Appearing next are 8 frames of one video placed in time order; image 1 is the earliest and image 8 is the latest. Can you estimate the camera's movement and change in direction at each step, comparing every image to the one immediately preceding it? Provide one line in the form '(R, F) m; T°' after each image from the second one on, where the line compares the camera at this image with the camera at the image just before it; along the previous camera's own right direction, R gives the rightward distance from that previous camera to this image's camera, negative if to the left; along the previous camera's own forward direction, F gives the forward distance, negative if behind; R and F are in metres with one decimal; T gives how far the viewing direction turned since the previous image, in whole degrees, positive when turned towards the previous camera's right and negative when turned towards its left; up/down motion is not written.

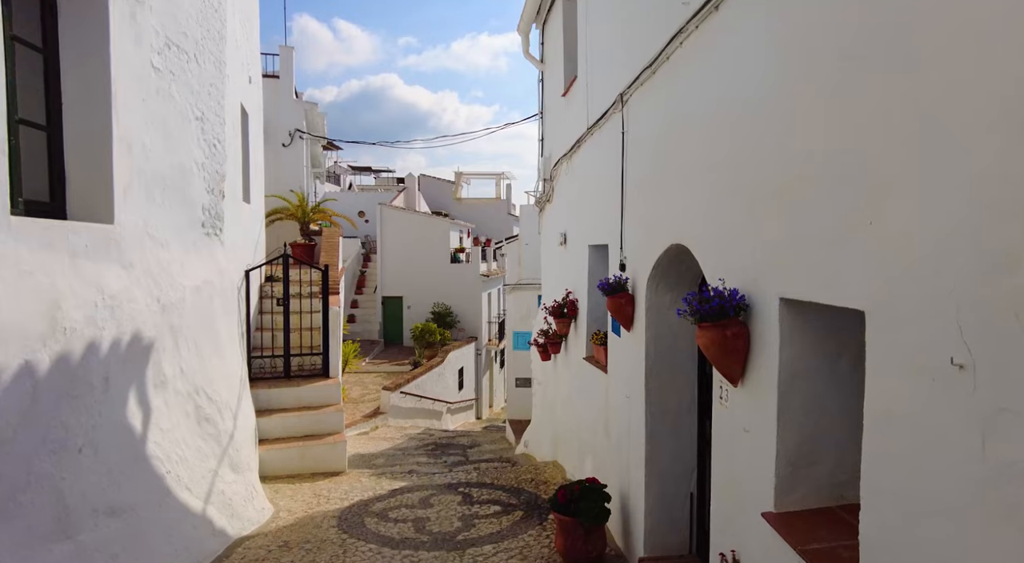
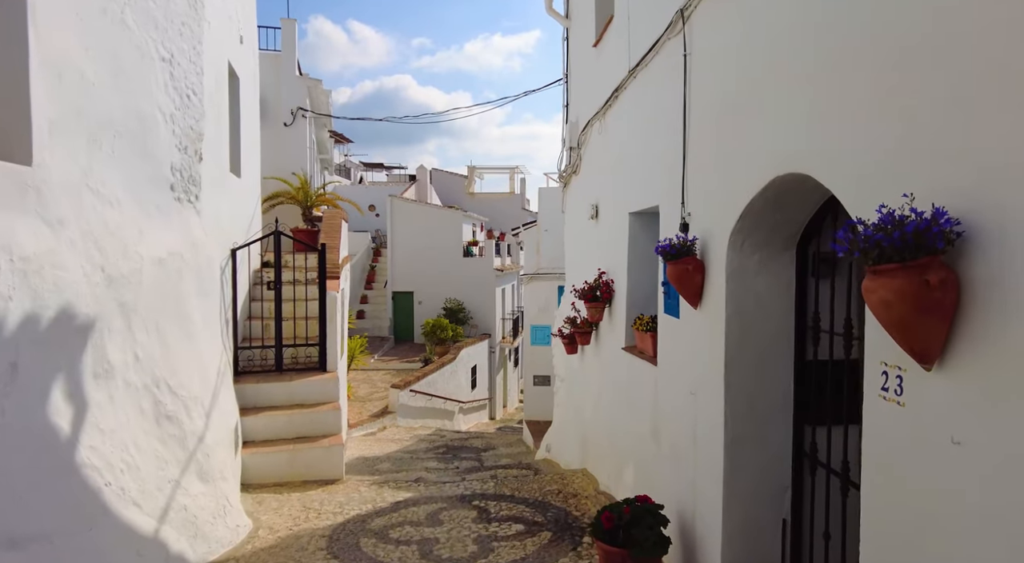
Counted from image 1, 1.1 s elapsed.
(-0.1, +0.9) m; -1°
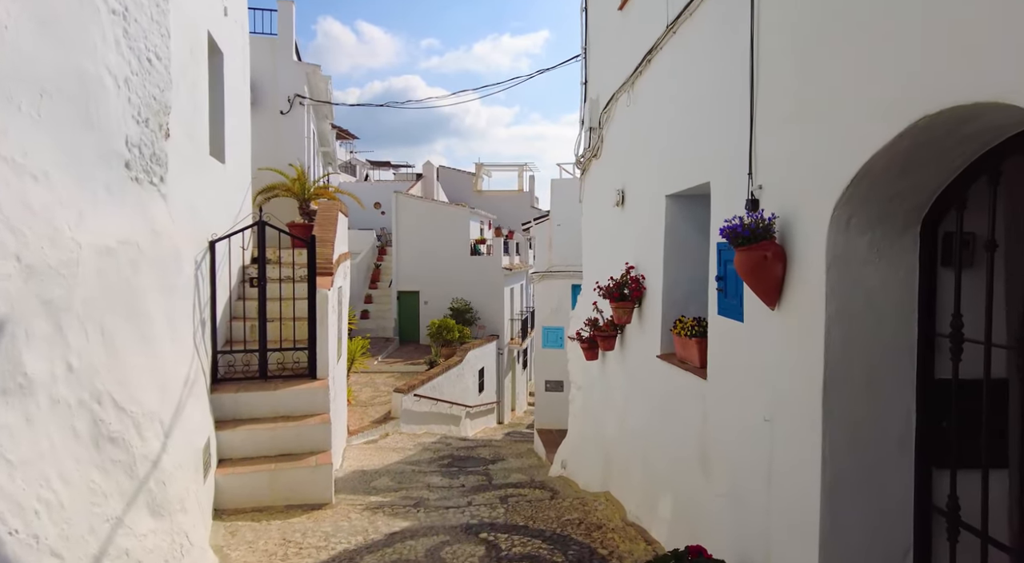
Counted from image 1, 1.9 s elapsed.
(0.0, +0.7) m; -1°
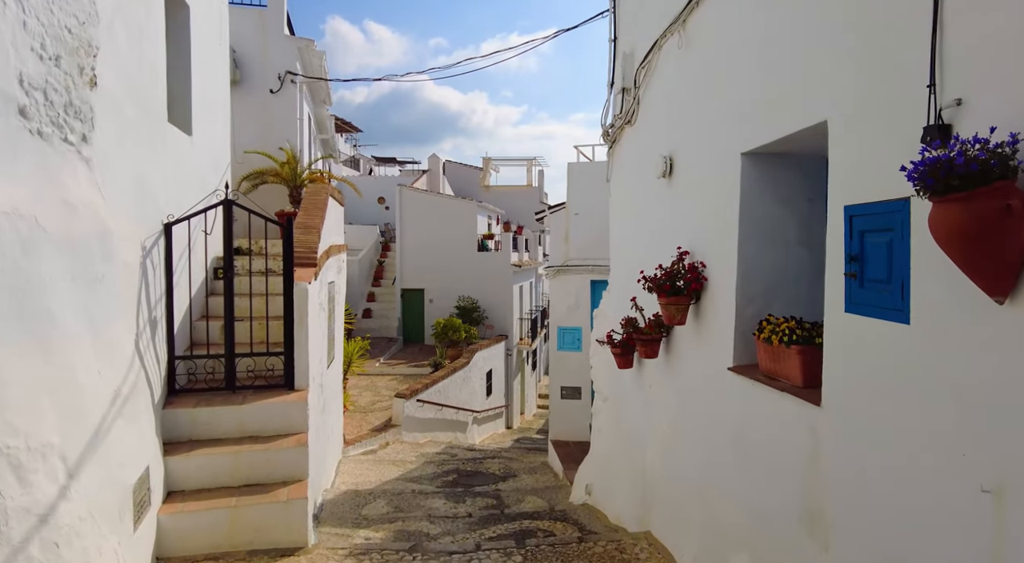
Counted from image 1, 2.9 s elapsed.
(-0.1, +1.0) m; -1°
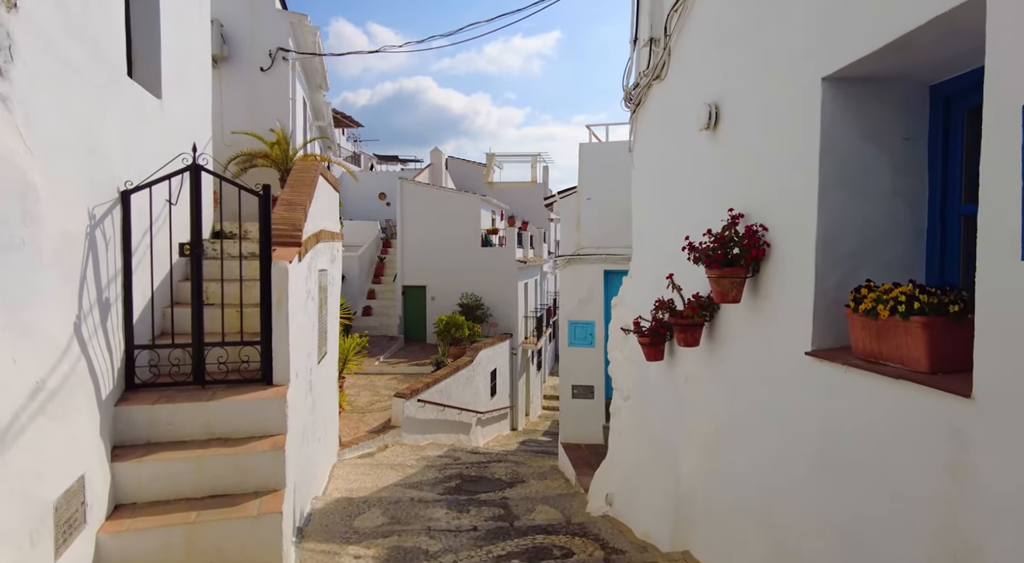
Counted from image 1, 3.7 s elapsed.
(-0.1, +0.7) m; 0°
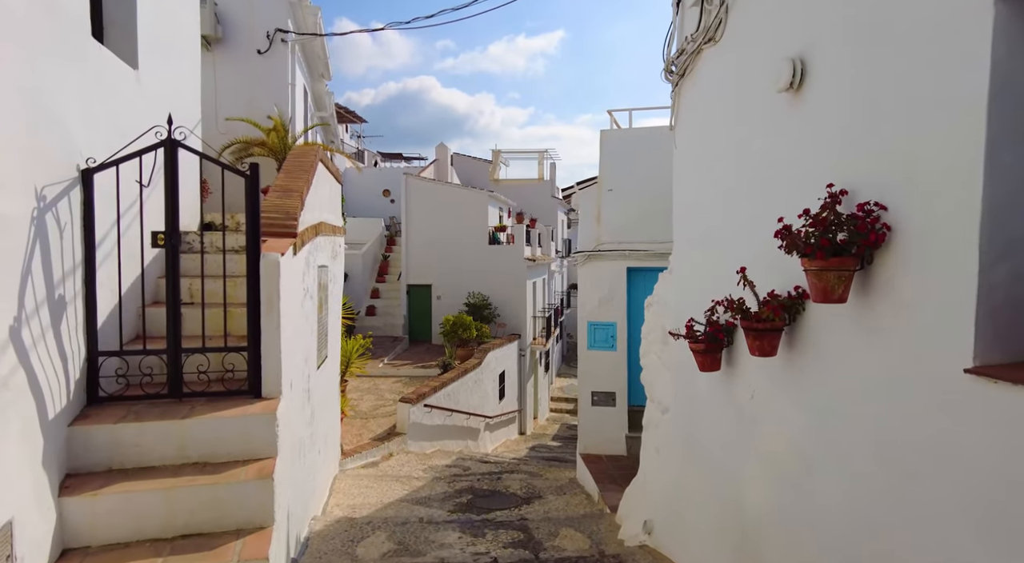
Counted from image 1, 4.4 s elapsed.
(-0.1, +0.6) m; 0°
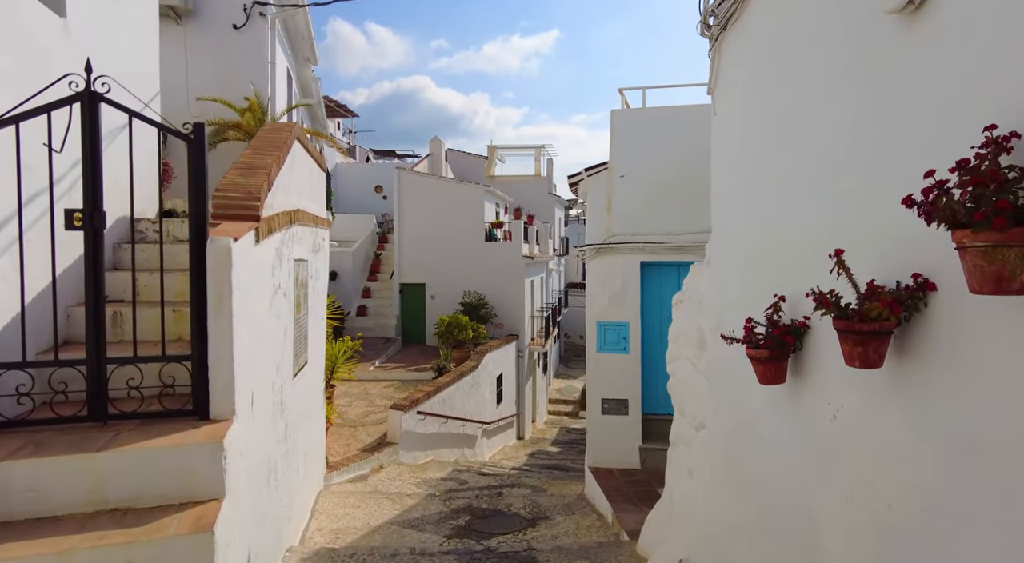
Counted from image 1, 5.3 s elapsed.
(-0.1, +0.8) m; 0°
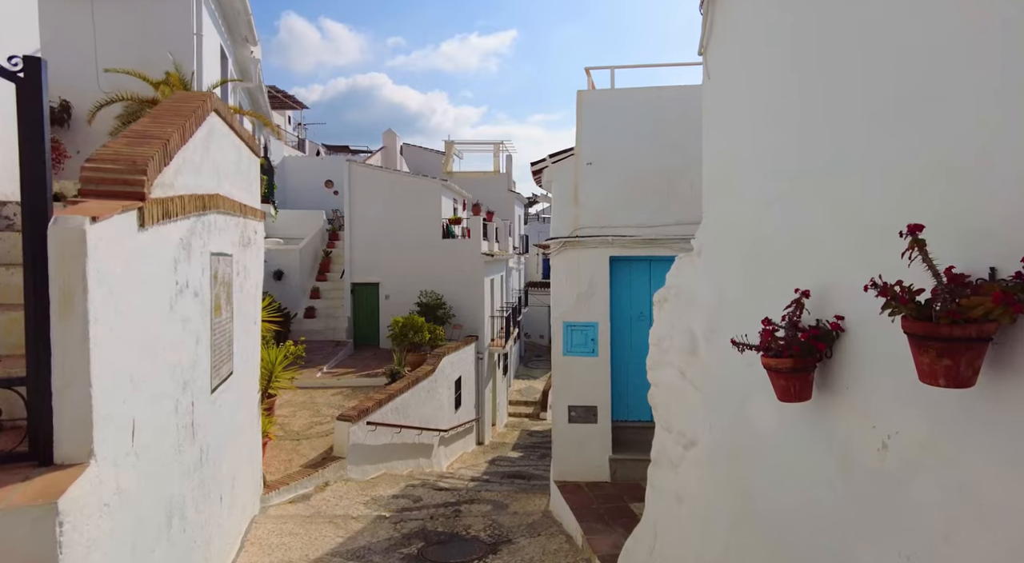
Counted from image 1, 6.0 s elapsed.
(0.0, +0.7) m; +3°
